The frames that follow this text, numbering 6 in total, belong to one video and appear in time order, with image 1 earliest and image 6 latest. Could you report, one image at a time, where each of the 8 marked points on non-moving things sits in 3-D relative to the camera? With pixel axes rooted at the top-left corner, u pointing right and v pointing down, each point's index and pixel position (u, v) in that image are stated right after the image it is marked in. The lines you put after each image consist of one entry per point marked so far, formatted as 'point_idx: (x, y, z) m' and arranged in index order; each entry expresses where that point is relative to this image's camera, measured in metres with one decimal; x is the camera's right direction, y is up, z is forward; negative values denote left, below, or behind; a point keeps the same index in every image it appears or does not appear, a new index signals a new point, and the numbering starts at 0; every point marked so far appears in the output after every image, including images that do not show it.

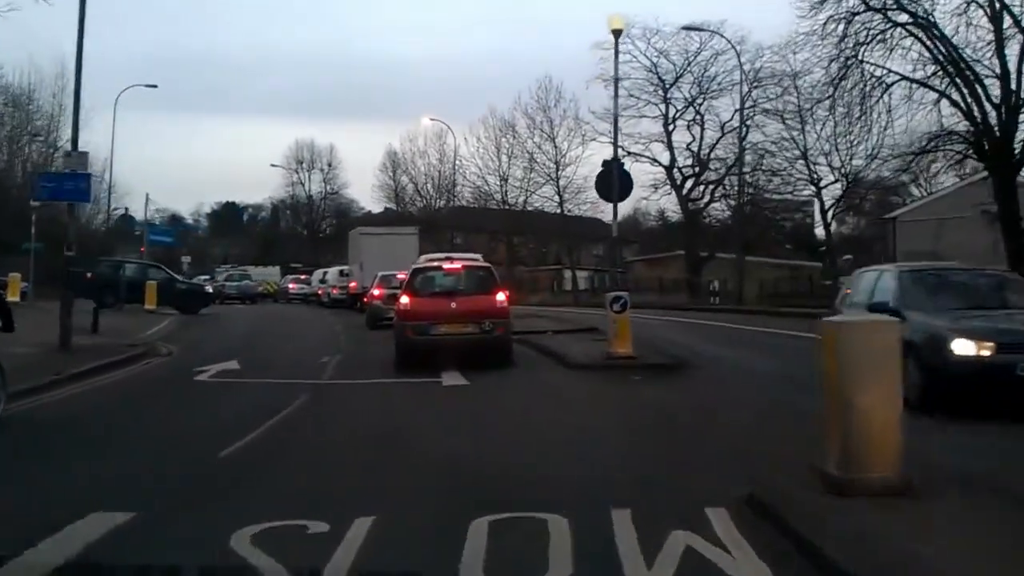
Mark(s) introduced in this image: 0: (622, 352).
0: (+1.6, -1.0, +15.8) m
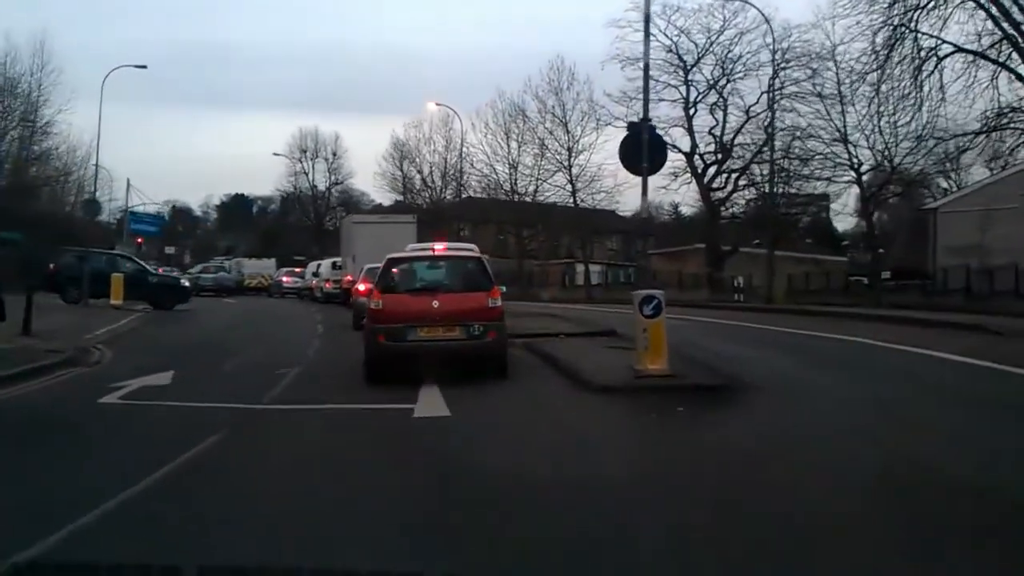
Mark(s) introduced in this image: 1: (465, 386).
0: (+1.6, -1.0, +12.2) m
1: (-0.7, -1.2, +14.7) m
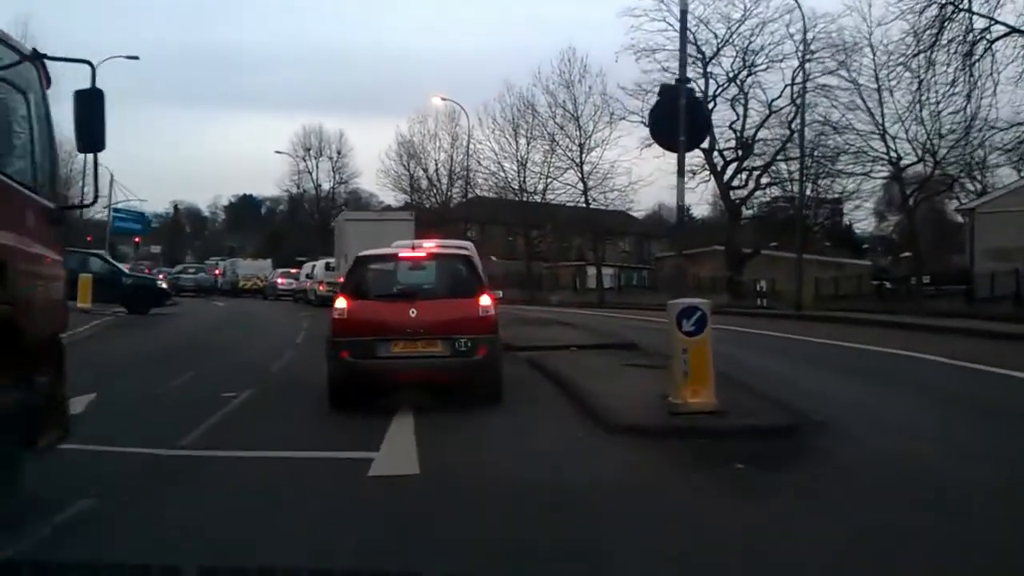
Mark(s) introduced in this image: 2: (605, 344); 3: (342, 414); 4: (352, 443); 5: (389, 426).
0: (+1.6, -1.0, +9.3) m
1: (-0.7, -1.2, +11.9) m
2: (+1.6, -0.9, +18.2) m
3: (-1.8, -1.2, +11.5) m
4: (-1.5, -1.4, +10.2) m
5: (-1.3, -1.3, +11.0) m
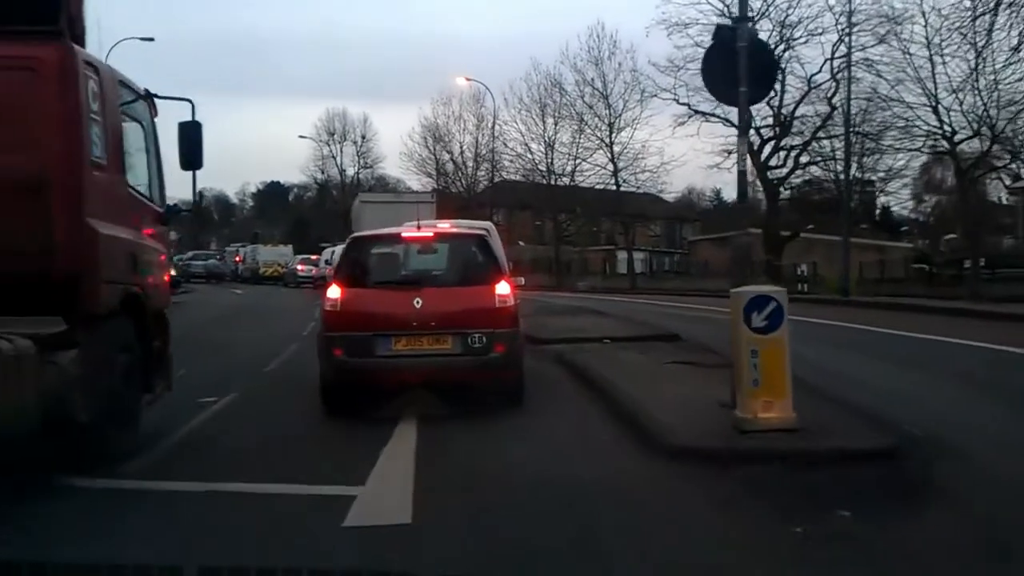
0: (+1.8, -0.9, +7.4) m
1: (-0.5, -1.1, +10.0) m
2: (+2.0, -0.7, +16.3) m
3: (-1.6, -1.1, +9.7) m
4: (-1.3, -1.3, +8.4) m
5: (-1.1, -1.2, +9.2) m
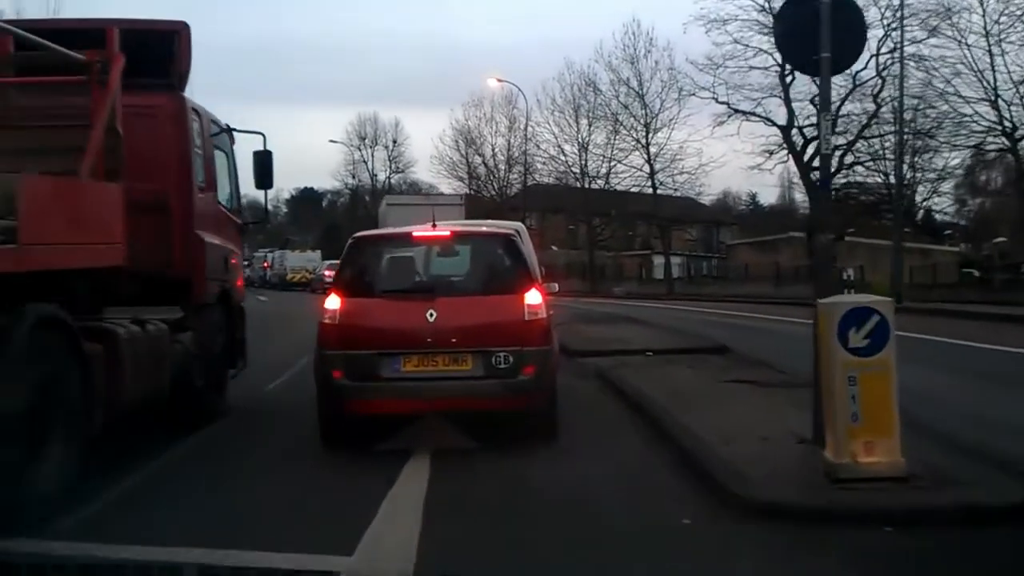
0: (+1.9, -1.0, +5.8) m
1: (-0.2, -1.2, +8.5) m
2: (+2.4, -0.8, +14.7) m
3: (-1.4, -1.2, +8.2) m
4: (-1.1, -1.3, +6.9) m
5: (-0.8, -1.3, +7.7) m
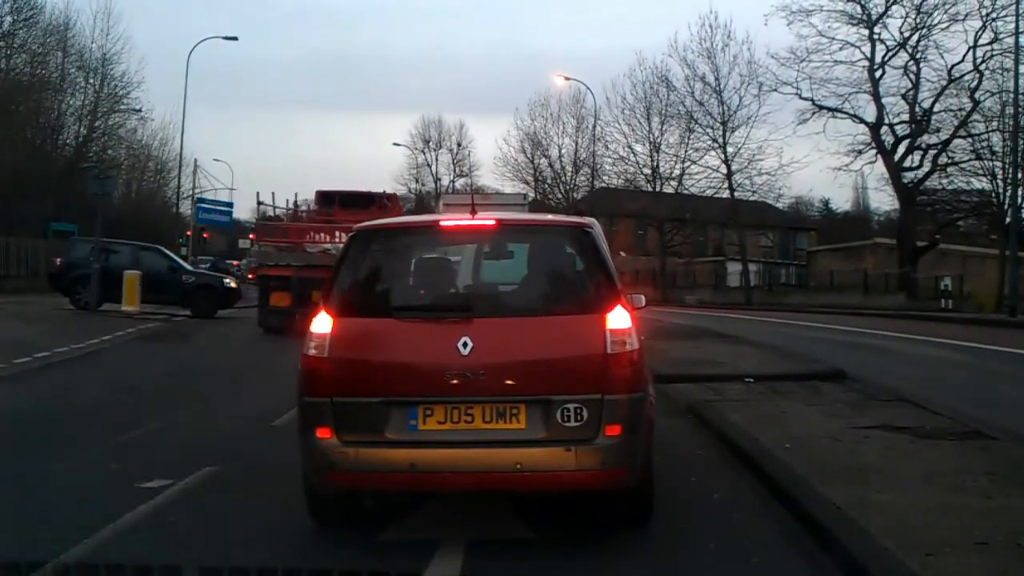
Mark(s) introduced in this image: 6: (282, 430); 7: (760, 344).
0: (+2.2, -1.0, +3.2) m
1: (+0.2, -1.2, +6.0) m
2: (+3.2, -0.9, +12.0) m
3: (-1.0, -1.3, +5.7) m
4: (-0.8, -1.4, +4.4) m
5: (-0.5, -1.3, +5.2) m
6: (-1.9, -1.3, +8.8) m
7: (+3.7, -0.9, +16.3) m
